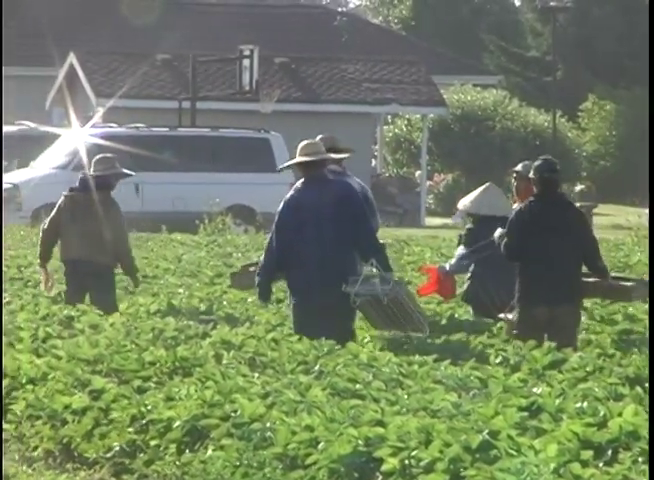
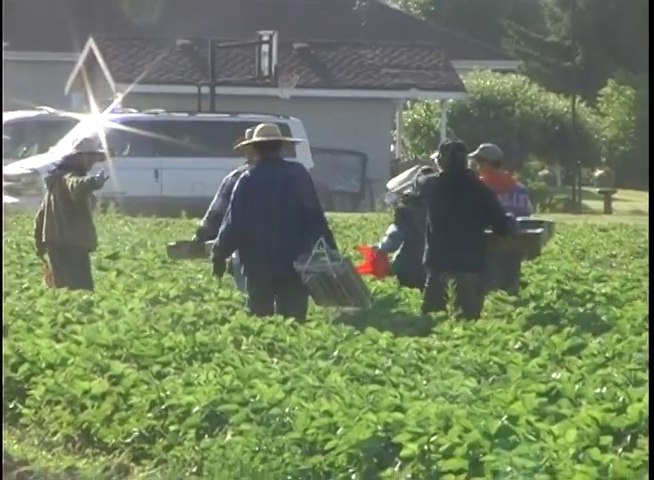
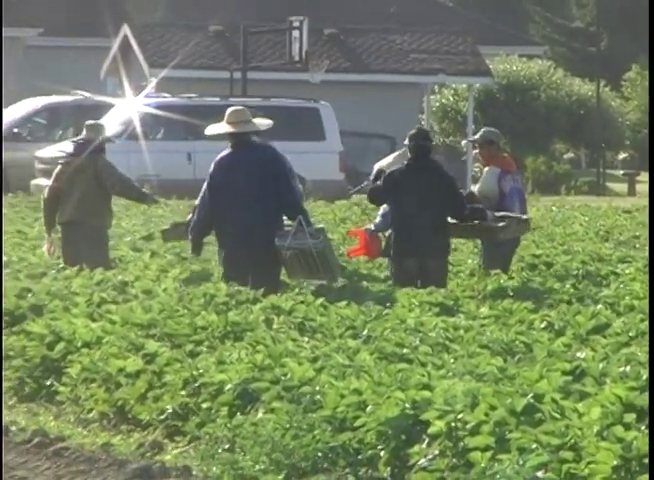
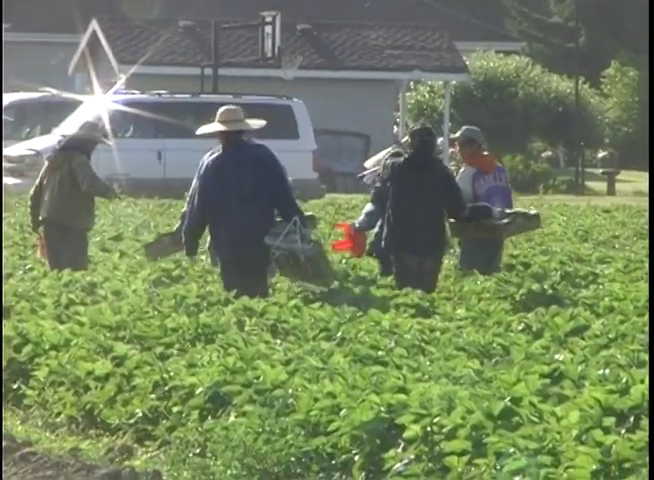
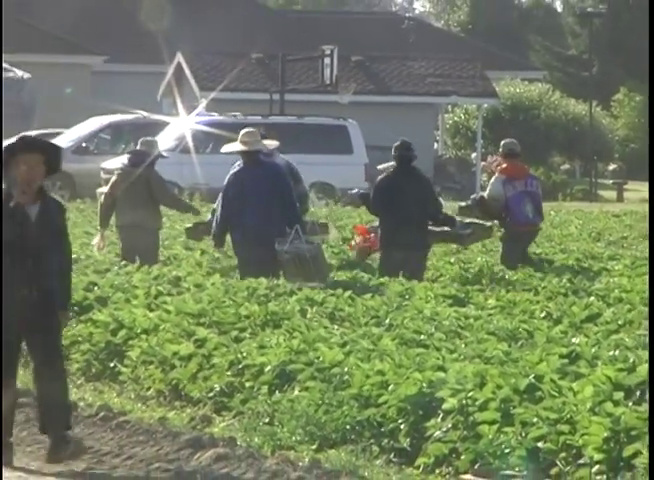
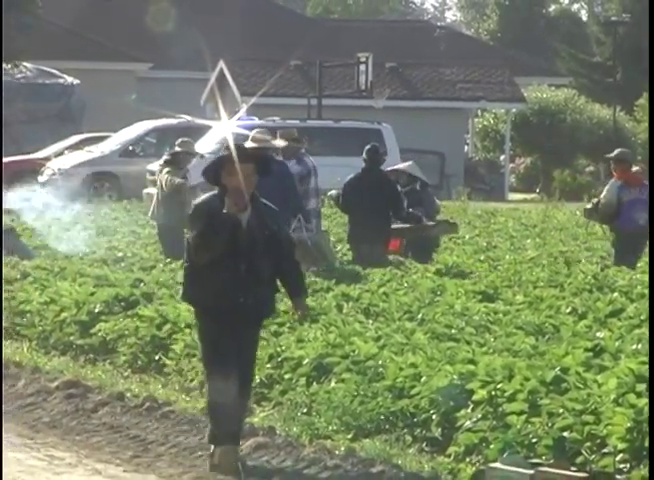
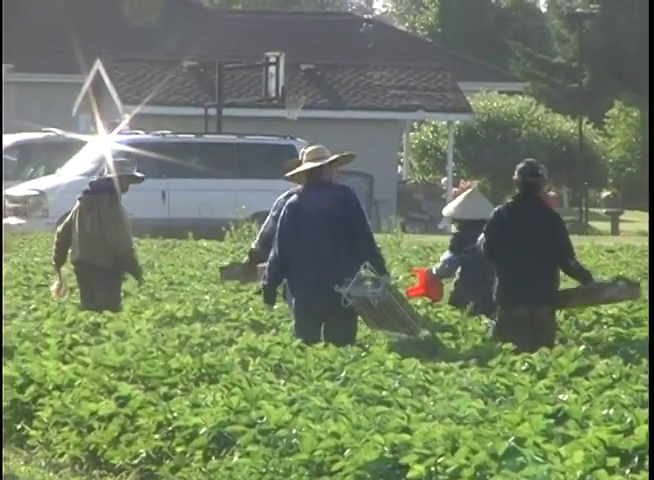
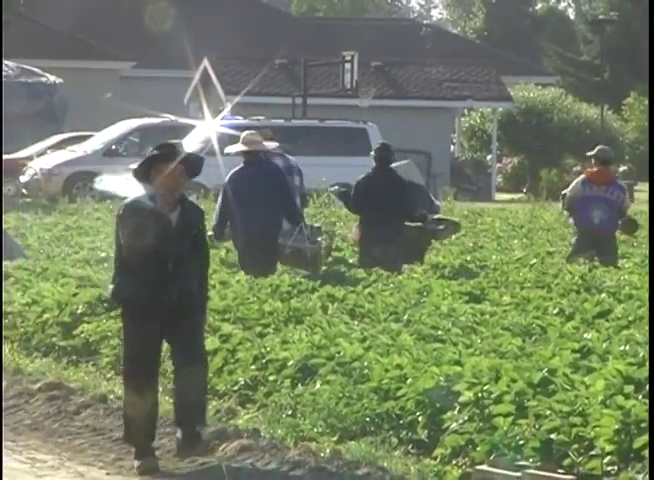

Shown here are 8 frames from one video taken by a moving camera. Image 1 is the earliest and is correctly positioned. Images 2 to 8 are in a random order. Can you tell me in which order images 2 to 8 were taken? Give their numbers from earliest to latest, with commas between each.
7, 2, 4, 3, 5, 8, 6
